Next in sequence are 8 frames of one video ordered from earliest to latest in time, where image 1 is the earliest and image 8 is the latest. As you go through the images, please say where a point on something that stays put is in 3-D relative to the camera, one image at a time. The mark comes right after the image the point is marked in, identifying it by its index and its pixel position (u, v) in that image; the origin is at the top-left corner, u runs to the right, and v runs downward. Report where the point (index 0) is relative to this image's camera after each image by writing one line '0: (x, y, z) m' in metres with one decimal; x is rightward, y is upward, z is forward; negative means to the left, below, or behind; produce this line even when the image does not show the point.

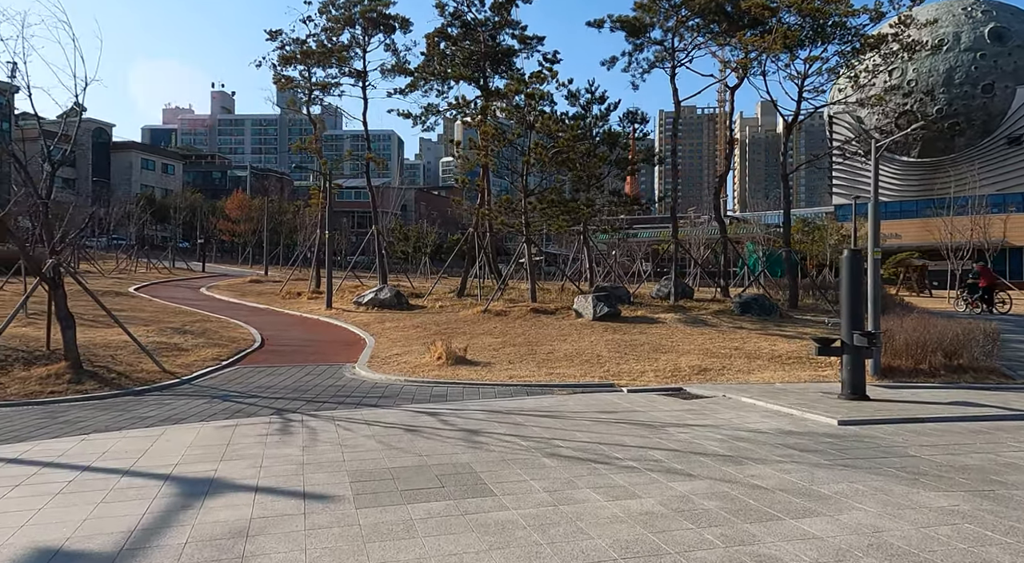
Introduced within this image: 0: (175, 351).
0: (-6.0, -1.3, +13.6) m
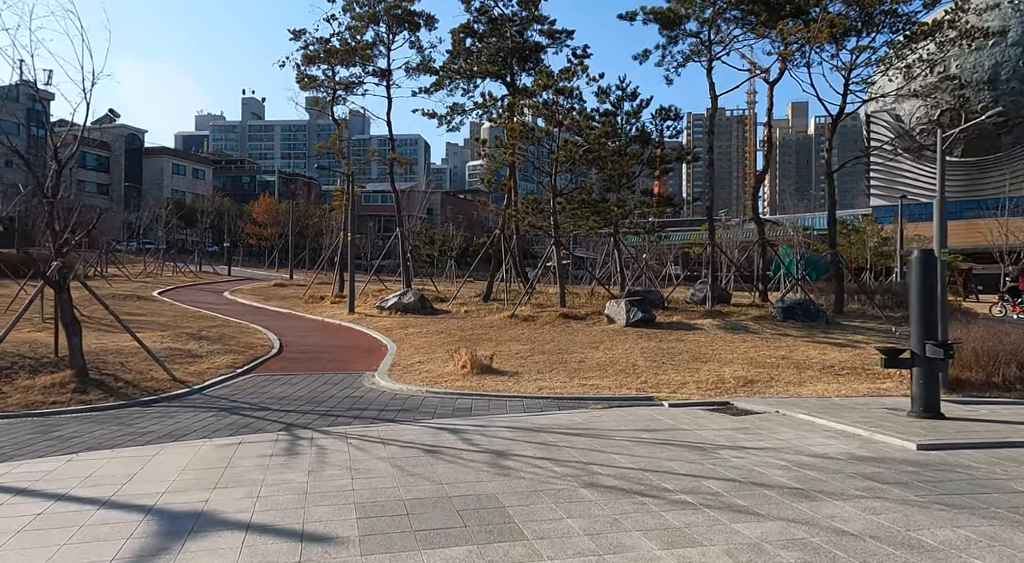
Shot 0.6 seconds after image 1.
0: (-5.5, -1.3, +13.0) m
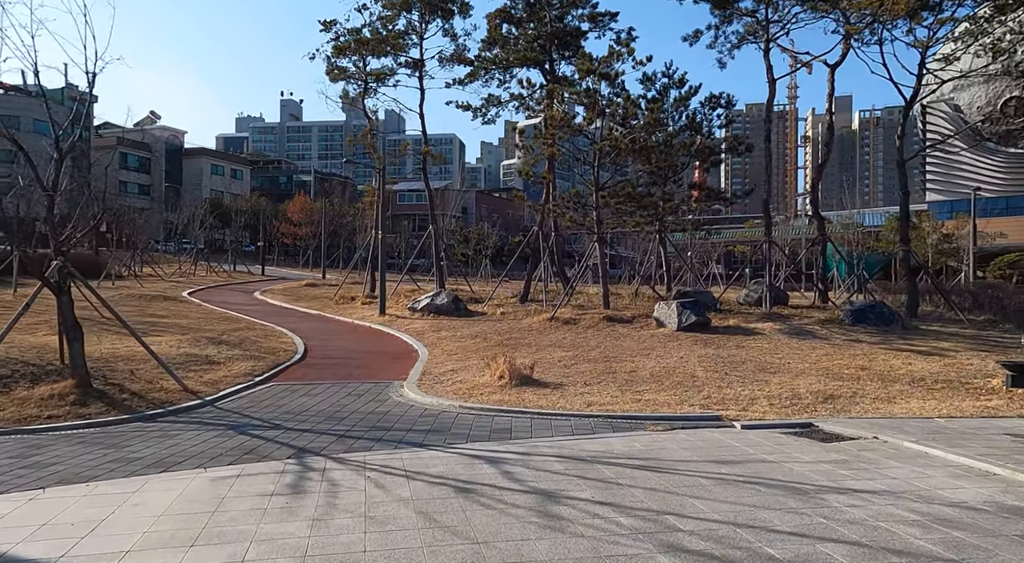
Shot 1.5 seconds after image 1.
0: (-4.9, -1.3, +12.1) m
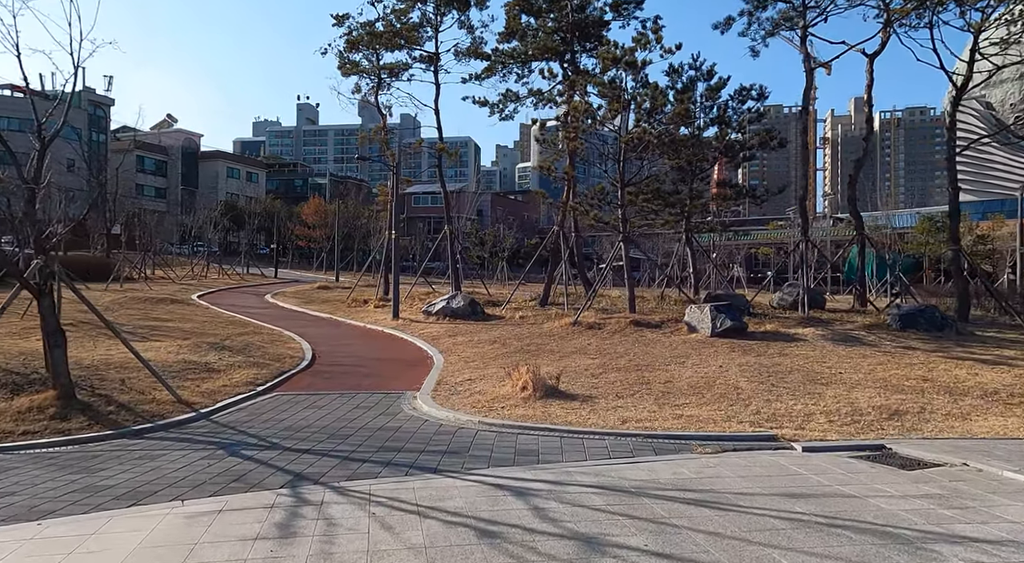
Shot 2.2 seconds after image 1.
0: (-4.5, -1.4, +11.2) m
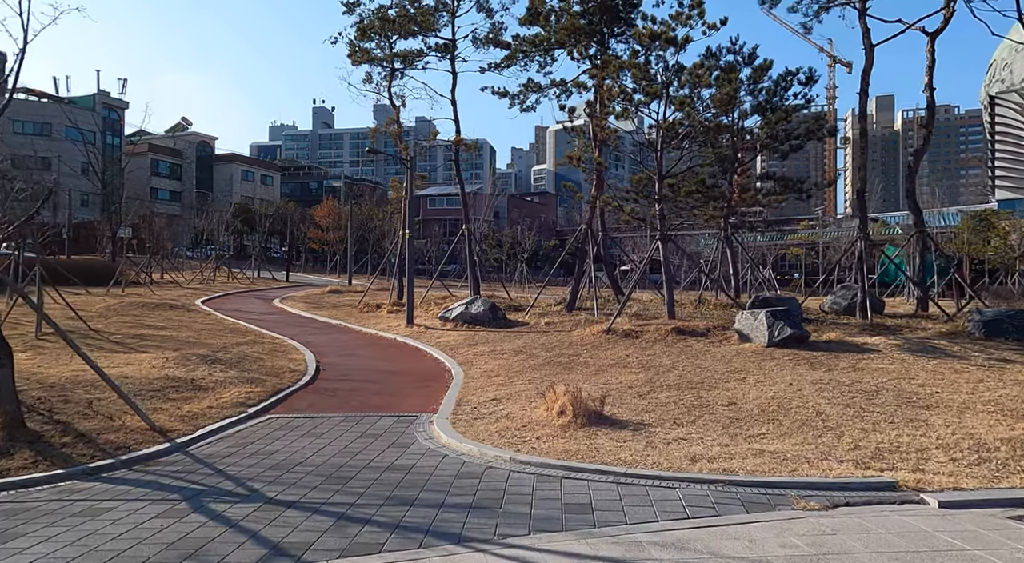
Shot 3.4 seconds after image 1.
0: (-4.1, -1.4, +9.7) m
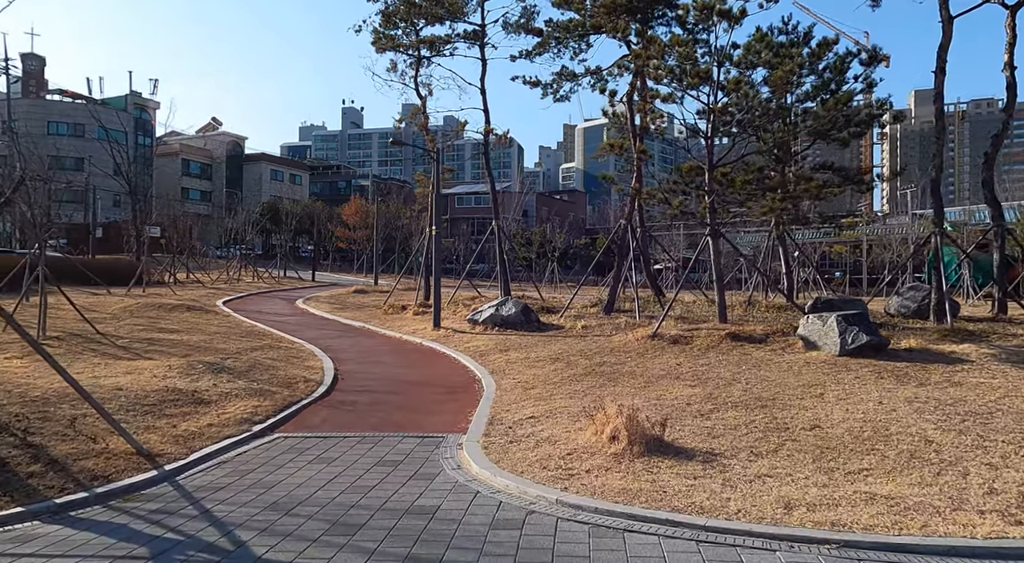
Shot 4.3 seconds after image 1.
0: (-3.7, -1.4, +8.7) m
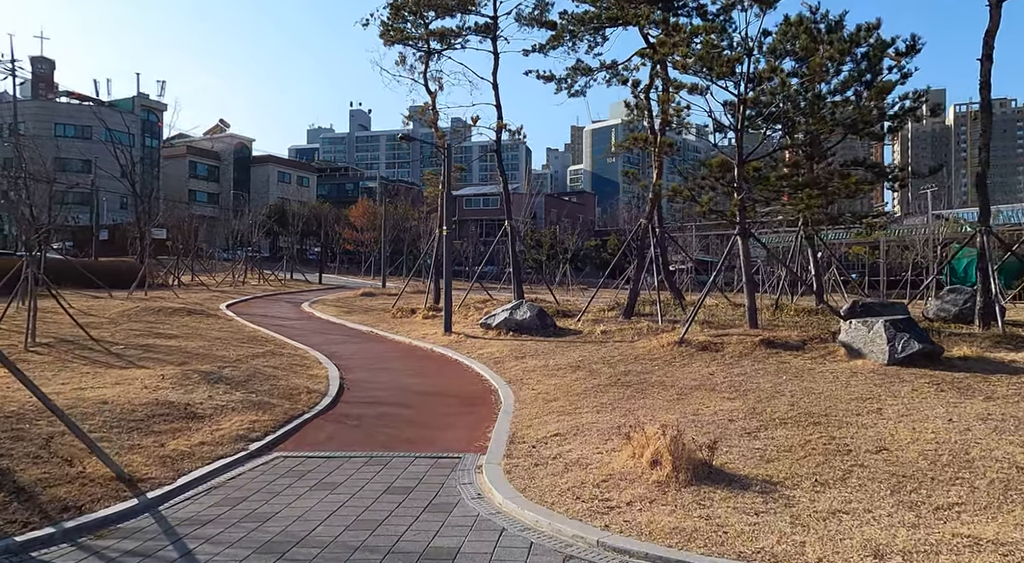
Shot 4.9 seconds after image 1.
0: (-3.4, -1.5, +7.9) m
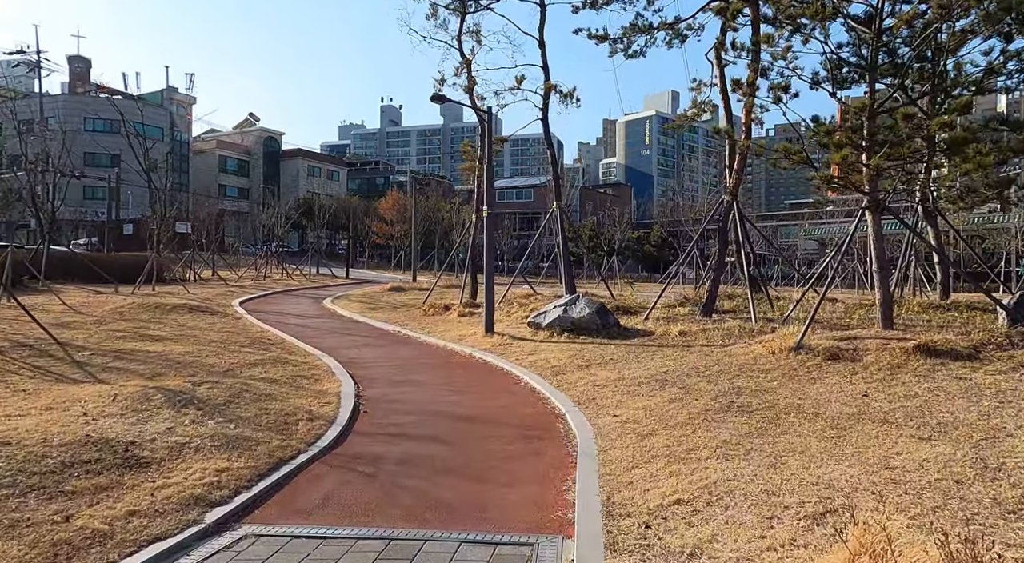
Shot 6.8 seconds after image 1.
0: (-2.8, -1.3, +5.3) m
